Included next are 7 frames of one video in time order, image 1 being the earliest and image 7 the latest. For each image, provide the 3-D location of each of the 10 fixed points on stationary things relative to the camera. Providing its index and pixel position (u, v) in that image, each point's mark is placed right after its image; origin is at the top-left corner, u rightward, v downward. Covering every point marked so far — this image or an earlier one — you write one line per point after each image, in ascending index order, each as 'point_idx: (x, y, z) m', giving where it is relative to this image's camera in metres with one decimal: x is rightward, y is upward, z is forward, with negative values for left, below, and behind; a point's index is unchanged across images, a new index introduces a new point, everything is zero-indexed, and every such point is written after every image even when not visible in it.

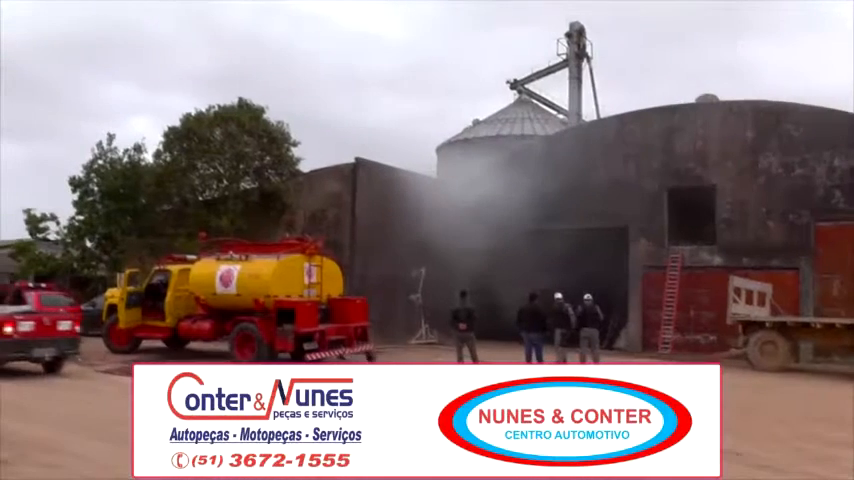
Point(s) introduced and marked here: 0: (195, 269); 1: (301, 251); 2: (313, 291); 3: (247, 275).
0: (-5.1, -0.6, +19.2) m
1: (-2.6, -0.2, +18.4) m
2: (-2.4, -1.1, +18.6) m
3: (-3.7, -0.7, +18.1) m
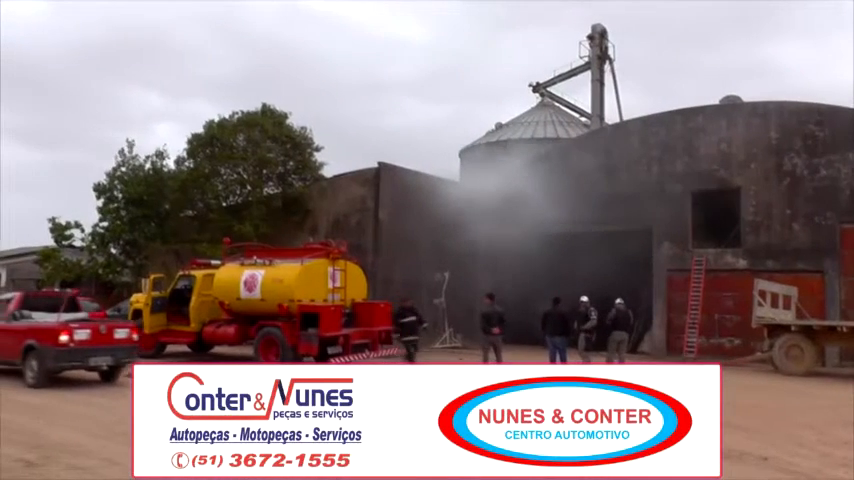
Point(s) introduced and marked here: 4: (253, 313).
0: (-4.5, -0.7, +19.4) m
1: (-2.1, -0.3, +18.5) m
2: (-1.9, -1.2, +18.7) m
3: (-3.2, -0.8, +18.2) m
4: (-3.7, -1.6, +19.0) m
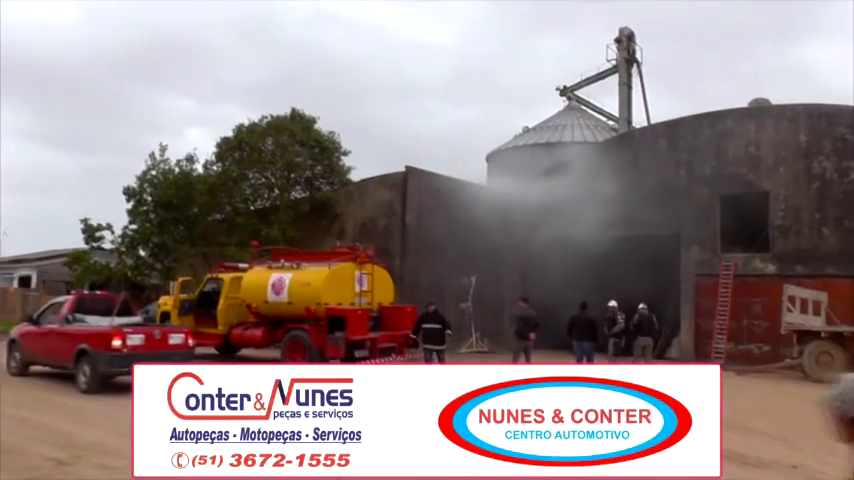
0: (-3.9, -0.8, +19.5) m
1: (-1.6, -0.4, +18.6) m
2: (-1.3, -1.3, +18.8) m
3: (-2.6, -0.9, +18.3) m
4: (-3.1, -1.6, +19.1) m
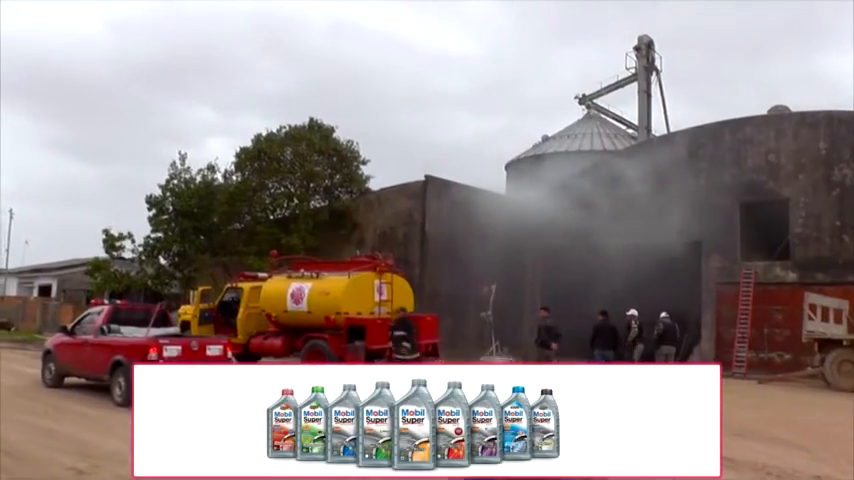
0: (-3.5, -1.0, +19.6) m
1: (-1.1, -0.6, +18.6) m
2: (-0.9, -1.4, +18.8) m
3: (-2.2, -1.1, +18.3) m
4: (-2.7, -1.8, +19.1) m
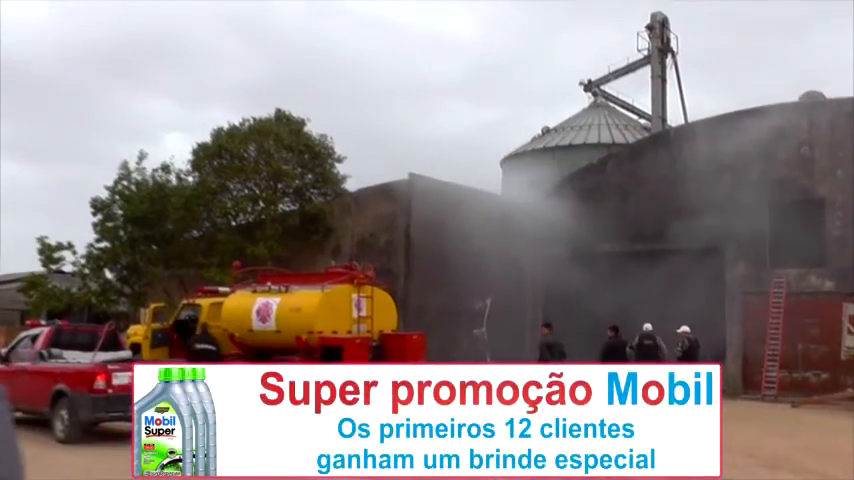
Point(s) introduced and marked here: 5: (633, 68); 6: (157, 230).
0: (-3.7, -1.2, +16.7) m
1: (-1.3, -0.8, +15.9) m
2: (-1.1, -1.6, +16.0) m
3: (-2.4, -1.3, +15.5) m
4: (-2.9, -2.0, +16.3) m
5: (+4.5, +3.7, +19.3) m
6: (-6.2, +0.2, +20.1) m
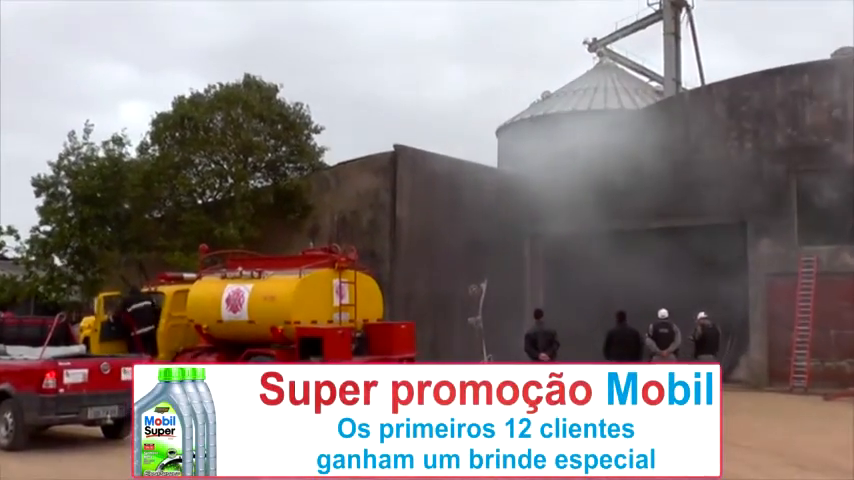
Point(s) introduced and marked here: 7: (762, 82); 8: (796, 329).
0: (-3.9, -0.8, +14.7) m
1: (-1.5, -0.4, +13.9) m
2: (-1.3, -1.2, +14.1) m
3: (-2.6, -0.9, +13.5) m
4: (-3.1, -1.6, +14.3) m
5: (+4.2, +4.2, +17.3) m
6: (-6.4, +0.6, +18.1) m
7: (+6.3, +3.0, +16.7) m
8: (+6.7, -1.6, +16.0) m
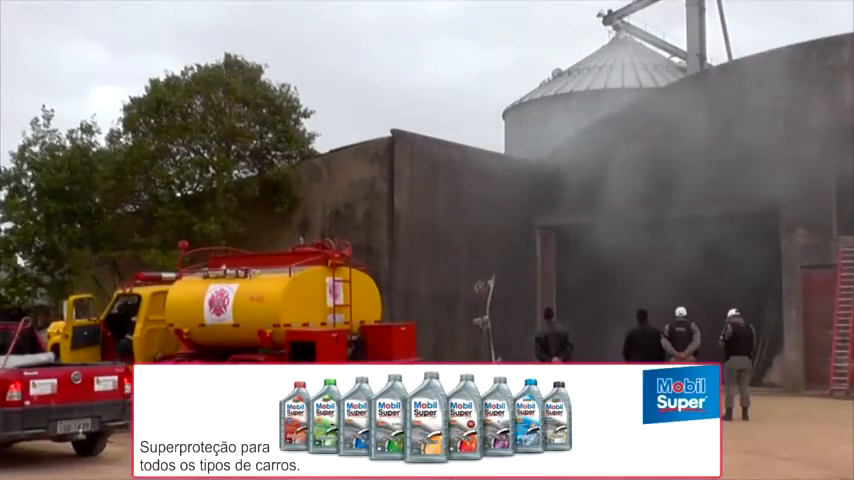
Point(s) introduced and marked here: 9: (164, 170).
0: (-3.9, -0.8, +13.2) m
1: (-1.5, -0.3, +12.3) m
2: (-1.2, -1.1, +12.5) m
3: (-2.5, -0.8, +12.0) m
4: (-3.0, -1.6, +12.8) m
5: (+4.2, +4.4, +15.8) m
6: (-6.4, +0.7, +16.5) m
7: (+6.3, +3.2, +15.2) m
8: (+6.8, -1.4, +14.5) m
9: (-4.7, +1.3, +15.9) m
